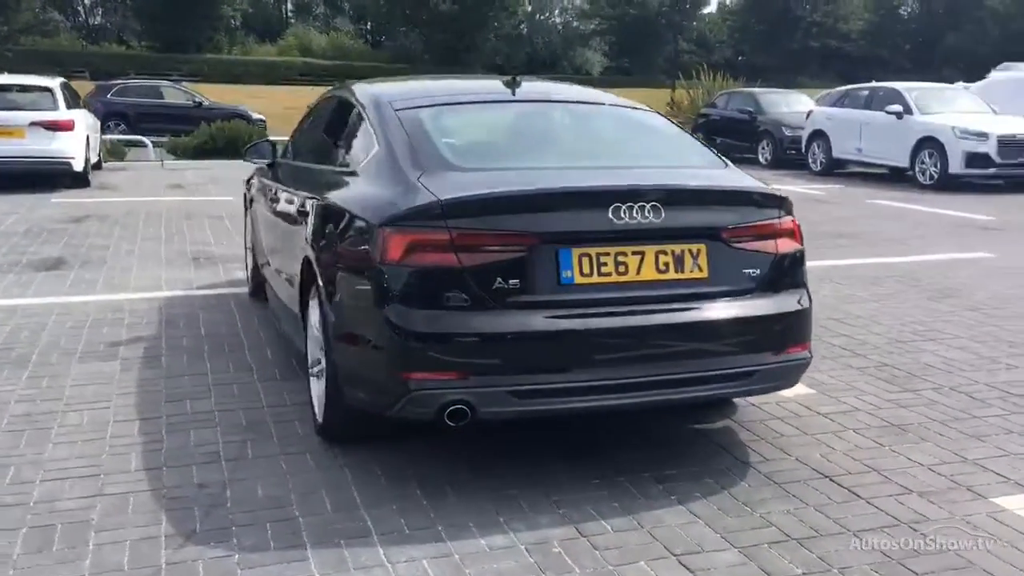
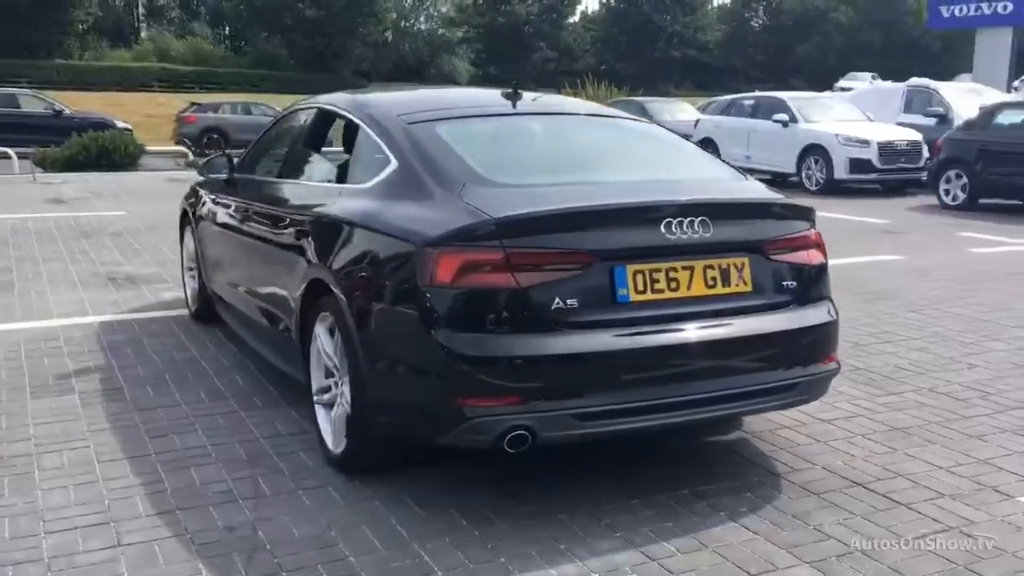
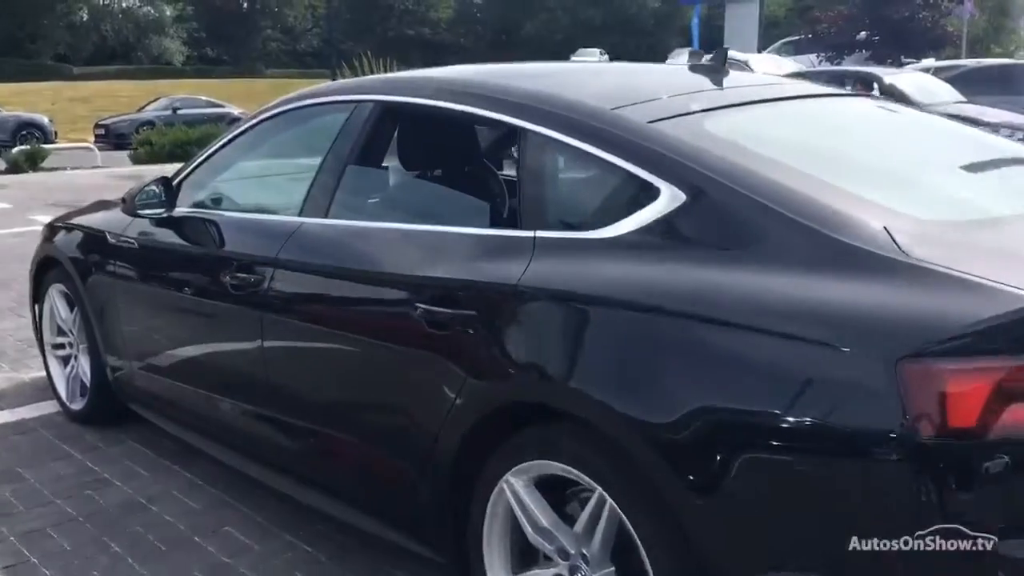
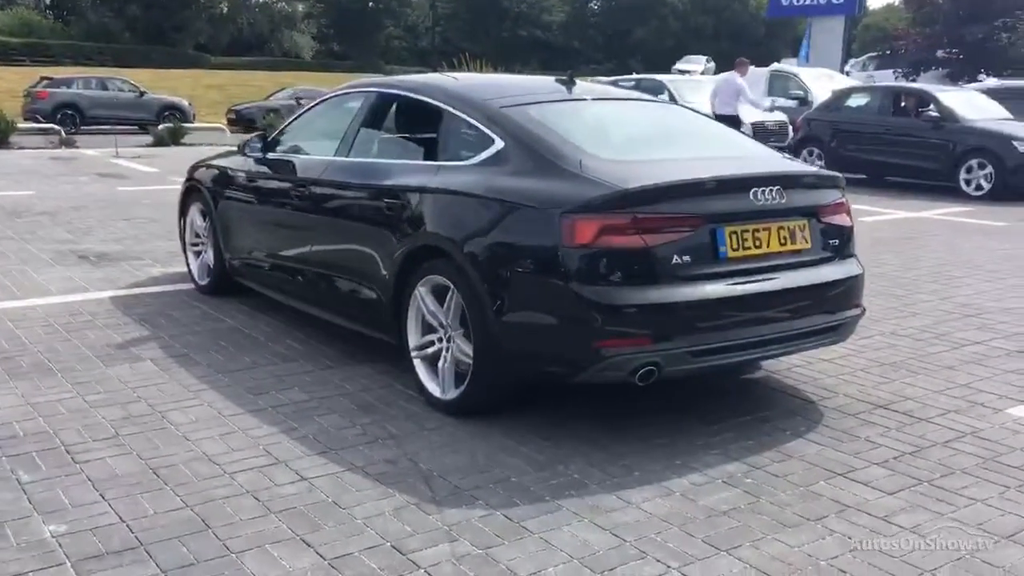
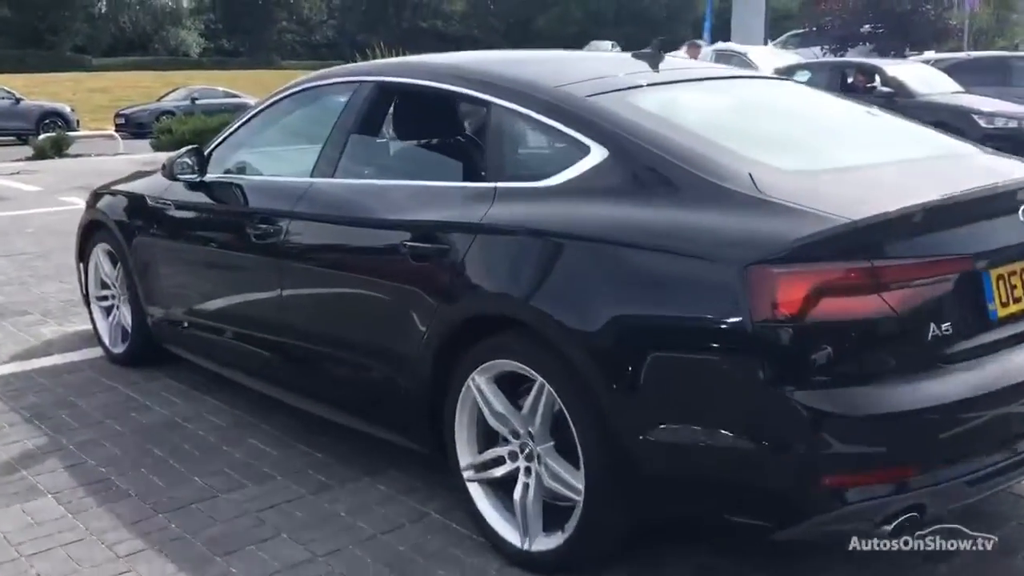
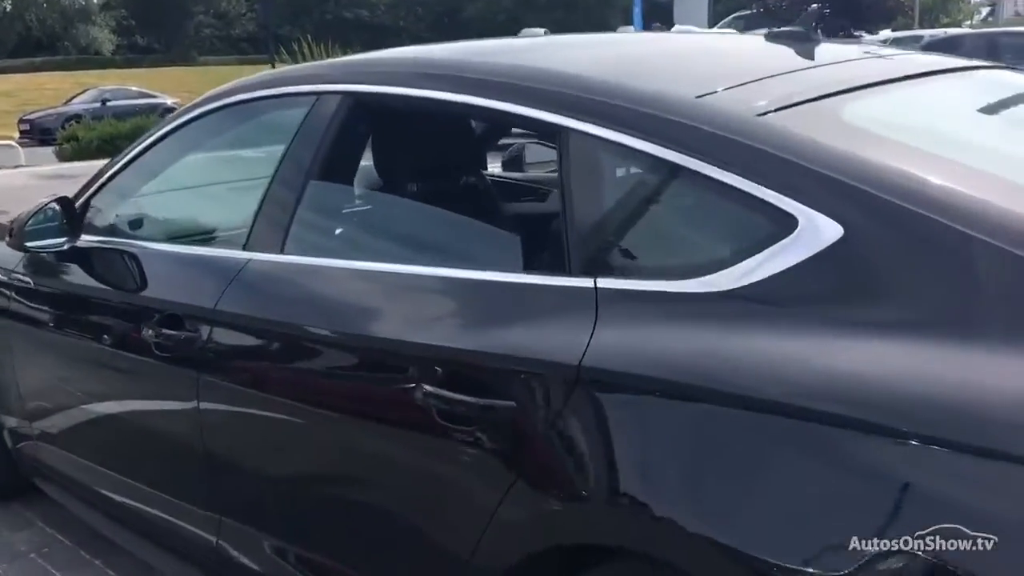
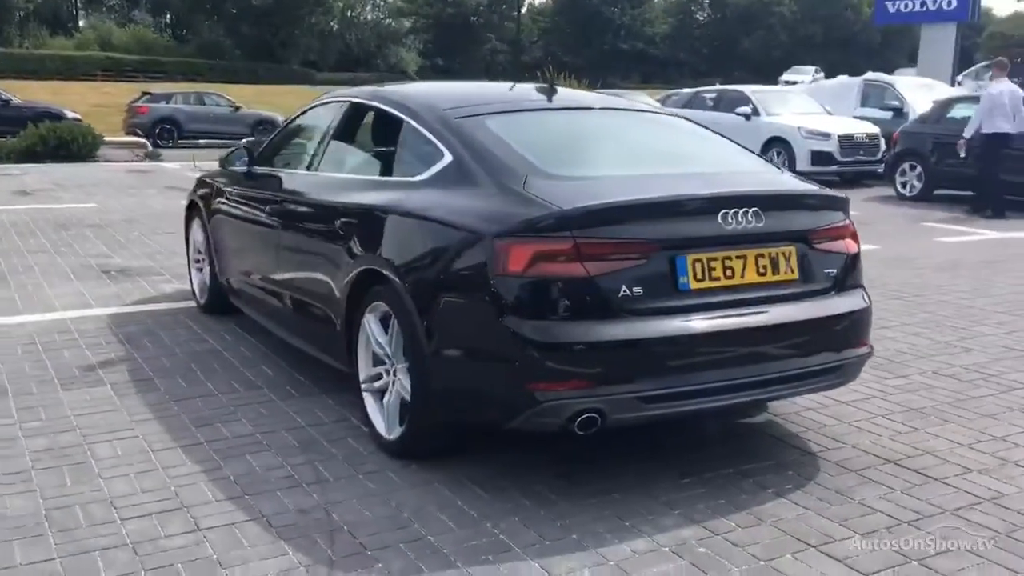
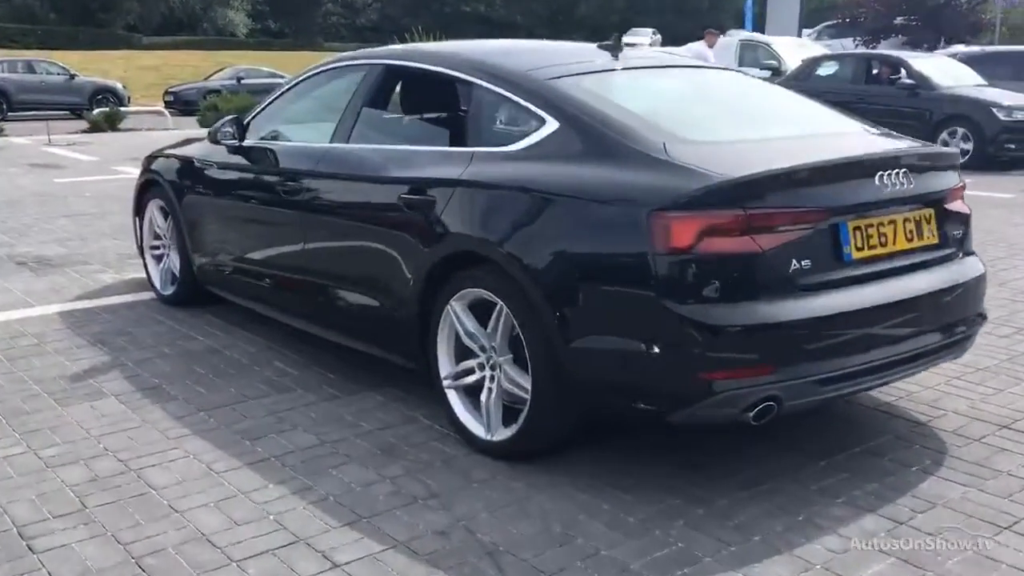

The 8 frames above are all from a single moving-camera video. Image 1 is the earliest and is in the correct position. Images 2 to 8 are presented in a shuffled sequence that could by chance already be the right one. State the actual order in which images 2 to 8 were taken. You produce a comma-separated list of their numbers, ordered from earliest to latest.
2, 7, 4, 8, 5, 3, 6
